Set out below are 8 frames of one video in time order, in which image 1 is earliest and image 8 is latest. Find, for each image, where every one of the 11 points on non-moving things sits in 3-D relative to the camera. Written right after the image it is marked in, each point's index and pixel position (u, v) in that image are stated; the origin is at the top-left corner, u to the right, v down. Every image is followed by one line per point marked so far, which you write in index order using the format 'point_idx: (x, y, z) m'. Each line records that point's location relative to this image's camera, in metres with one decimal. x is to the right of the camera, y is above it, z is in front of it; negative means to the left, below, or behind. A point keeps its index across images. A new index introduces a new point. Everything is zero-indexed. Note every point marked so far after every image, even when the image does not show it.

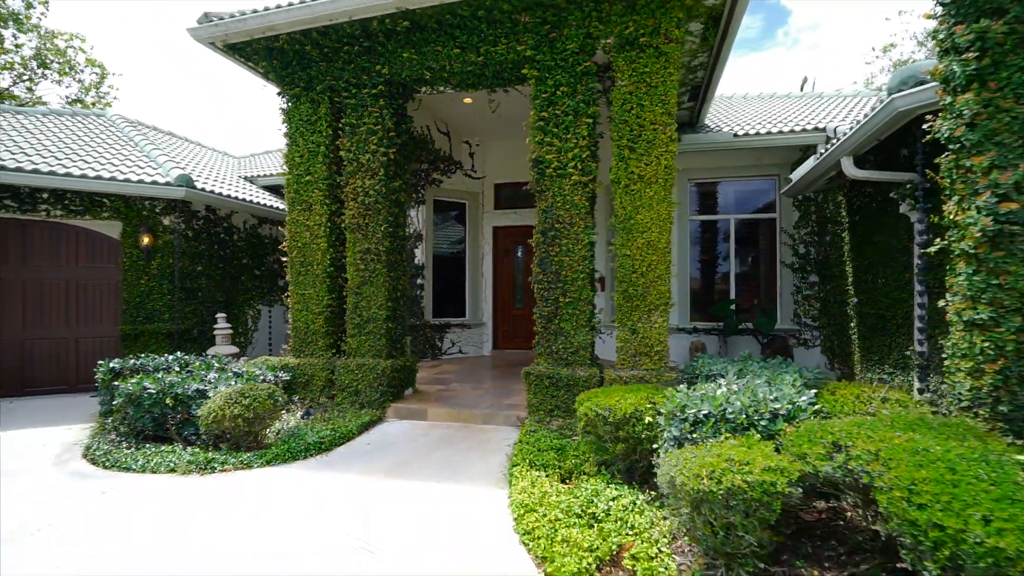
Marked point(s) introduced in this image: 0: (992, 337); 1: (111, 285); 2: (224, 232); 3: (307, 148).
0: (+2.4, -0.2, +2.6) m
1: (-5.7, +0.1, +7.4) m
2: (-4.5, +0.9, +8.2) m
3: (-2.4, +1.7, +6.2) m
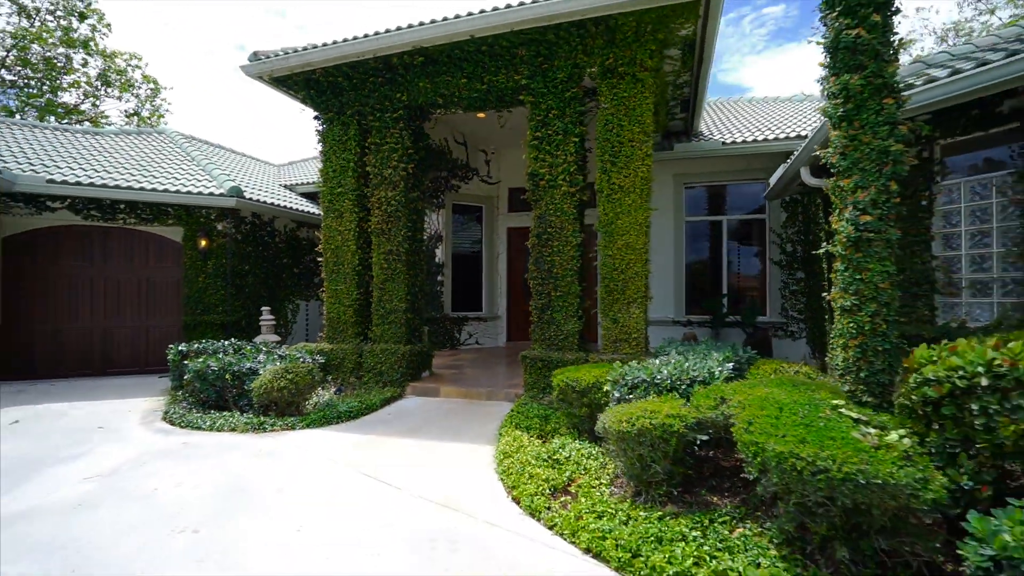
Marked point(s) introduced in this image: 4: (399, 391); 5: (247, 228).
0: (+2.2, -0.2, +3.4) m
1: (-5.6, +0.1, +8.6) m
2: (-4.4, +1.0, +9.4) m
3: (-2.4, +1.7, +7.3) m
4: (-1.5, -1.3, +6.7) m
5: (-4.5, +1.1, +9.0) m
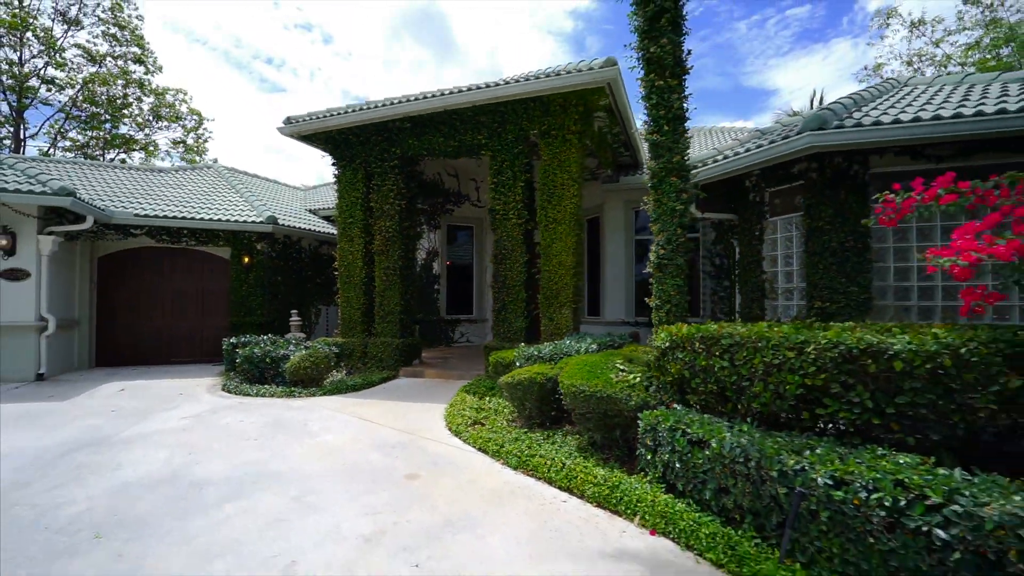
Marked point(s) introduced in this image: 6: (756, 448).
0: (+1.5, -0.3, +5.4) m
1: (-6.0, 0.0, +11.0) m
2: (-4.8, +0.8, +11.6) m
3: (-2.9, +1.6, +9.5) m
4: (-2.0, -1.4, +8.8) m
5: (-5.0, +0.9, +11.3) m
6: (+1.4, -0.9, +3.0) m
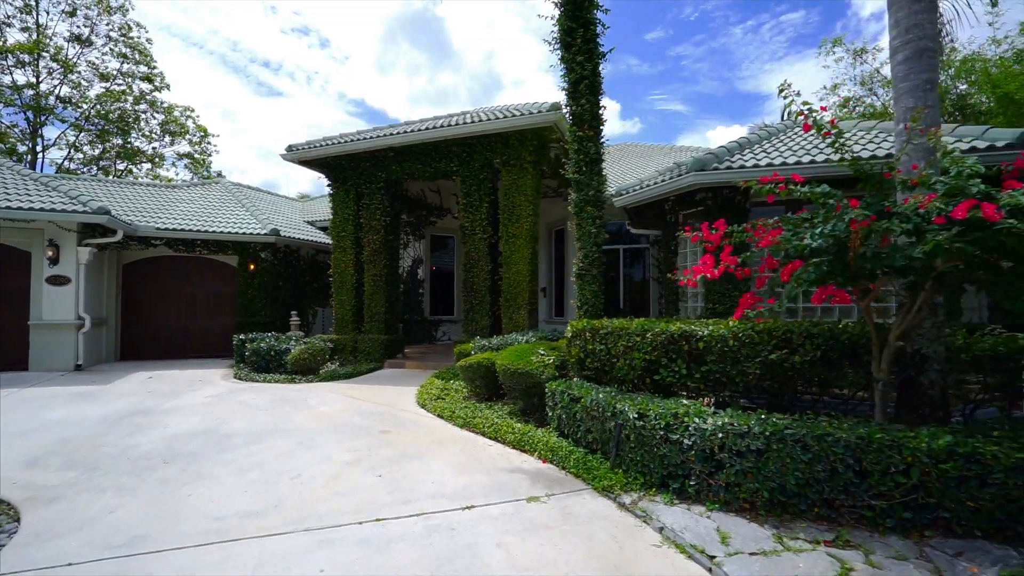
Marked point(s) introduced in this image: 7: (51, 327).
0: (+0.9, -0.3, +6.9) m
1: (-6.7, -0.1, +12.4) m
2: (-5.4, +0.7, +13.2) m
3: (-3.6, +1.5, +11.0) m
4: (-2.6, -1.5, +10.3) m
5: (-5.6, +0.8, +12.8) m
6: (+0.8, -1.0, +4.5) m
7: (-8.6, -0.7, +9.8) m
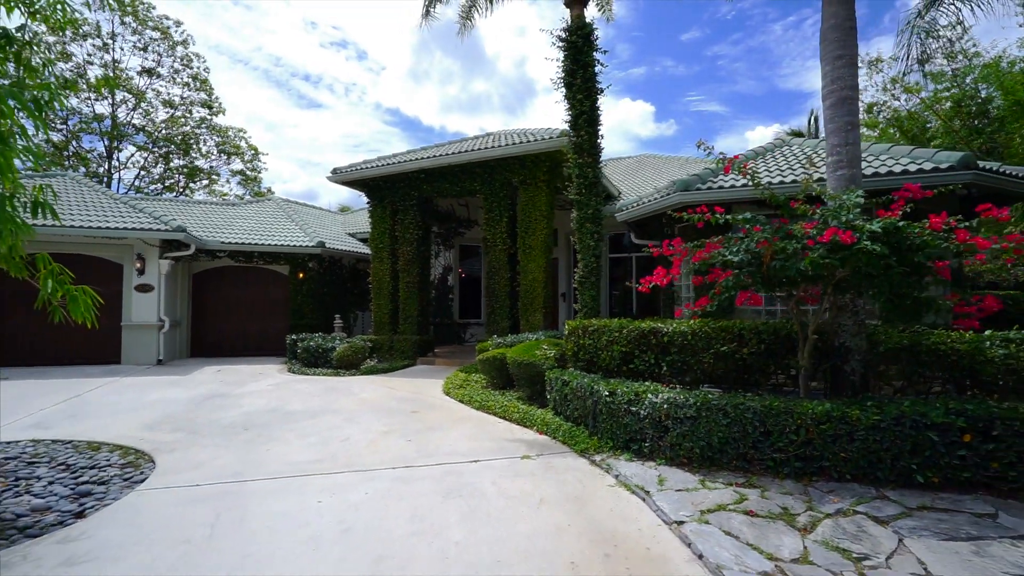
0: (+1.1, -0.4, +8.0) m
1: (-6.1, -0.3, +14.0) m
2: (-4.8, +0.6, +14.7) m
3: (-3.1, +1.4, +12.4) m
4: (-2.2, -1.6, +11.6) m
5: (-5.1, +0.7, +14.3) m
6: (+0.8, -1.0, +5.7) m
7: (-8.2, -0.9, +11.5) m
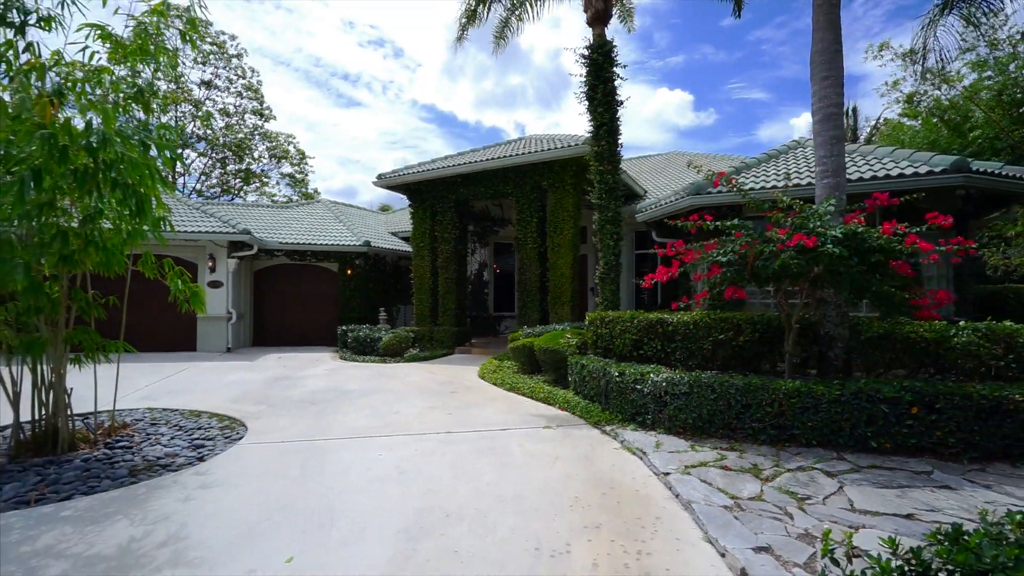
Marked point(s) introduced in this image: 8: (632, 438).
0: (+1.5, -0.3, +8.9) m
1: (-5.2, -0.1, +15.4) m
2: (-3.9, +0.7, +15.9) m
3: (-2.4, +1.5, +13.5) m
4: (-1.5, -1.5, +12.7) m
5: (-4.2, +0.8, +15.5) m
6: (+1.1, -1.0, +6.5) m
7: (-7.5, -0.8, +13.0) m
8: (+1.2, -1.6, +5.4) m
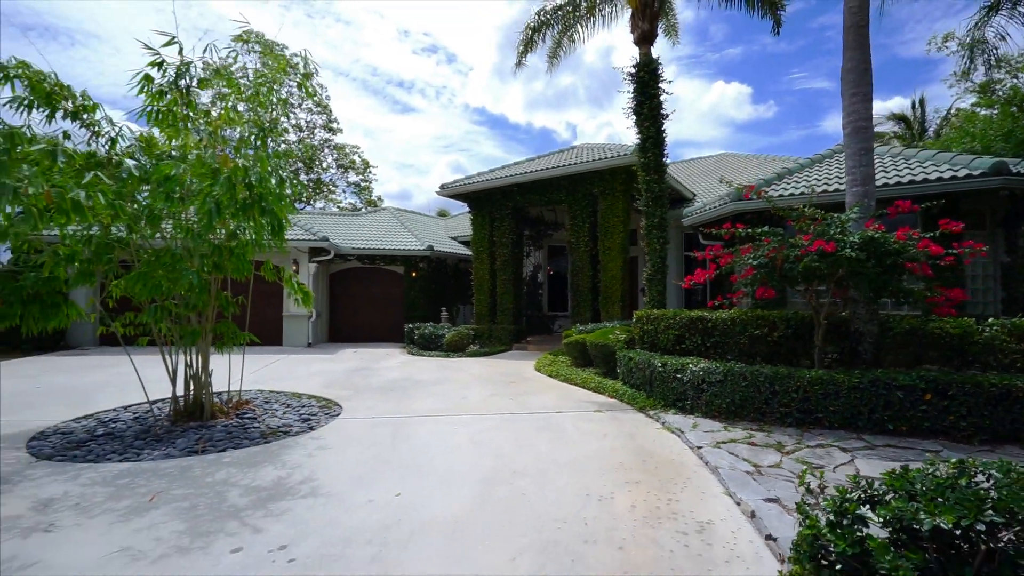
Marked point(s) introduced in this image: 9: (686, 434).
0: (+2.5, -0.3, +9.6) m
1: (-3.6, -0.2, +16.7) m
2: (-2.2, +0.7, +17.1) m
3: (-0.9, +1.5, +14.6) m
4: (-0.1, -1.5, +13.7) m
5: (-2.5, +0.8, +16.8) m
6: (+1.9, -1.0, +7.3) m
7: (-6.1, -0.8, +14.5) m
8: (+1.9, -1.6, +6.1) m
9: (+1.9, -1.6, +5.6) m
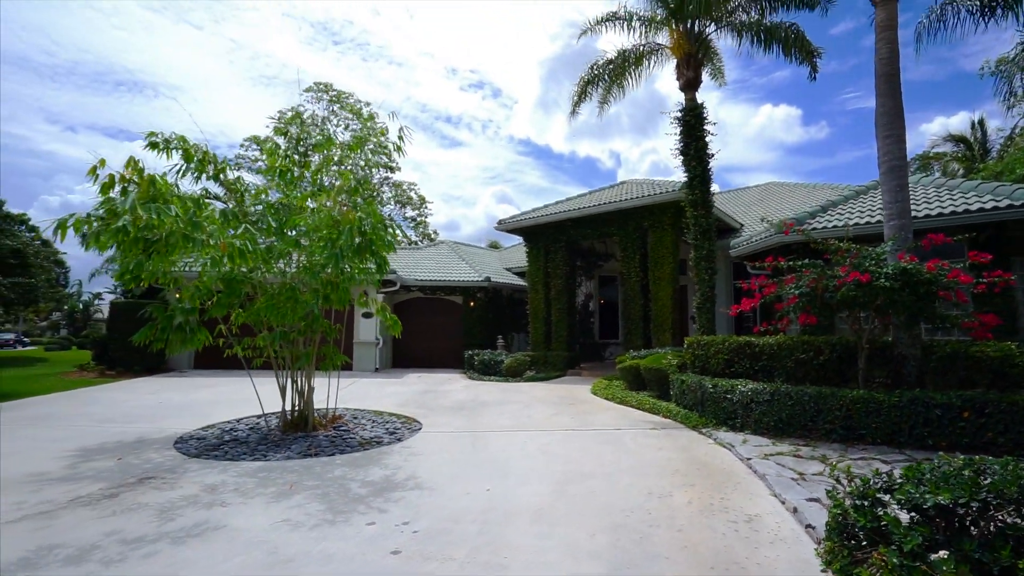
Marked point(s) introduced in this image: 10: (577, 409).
0: (+3.6, -0.9, +10.1) m
1: (-1.8, -1.1, +17.8) m
2: (-0.4, -0.3, +18.1) m
3: (+0.6, +0.6, +15.5) m
4: (+1.4, -2.3, +14.4) m
5: (-0.7, -0.2, +17.8) m
6: (+2.8, -1.4, +7.9) m
7: (-4.5, -1.7, +15.8) m
8: (+2.7, -1.9, +6.7) m
9: (+2.7, -1.9, +6.2) m
10: (+1.1, -2.1, +9.2) m
